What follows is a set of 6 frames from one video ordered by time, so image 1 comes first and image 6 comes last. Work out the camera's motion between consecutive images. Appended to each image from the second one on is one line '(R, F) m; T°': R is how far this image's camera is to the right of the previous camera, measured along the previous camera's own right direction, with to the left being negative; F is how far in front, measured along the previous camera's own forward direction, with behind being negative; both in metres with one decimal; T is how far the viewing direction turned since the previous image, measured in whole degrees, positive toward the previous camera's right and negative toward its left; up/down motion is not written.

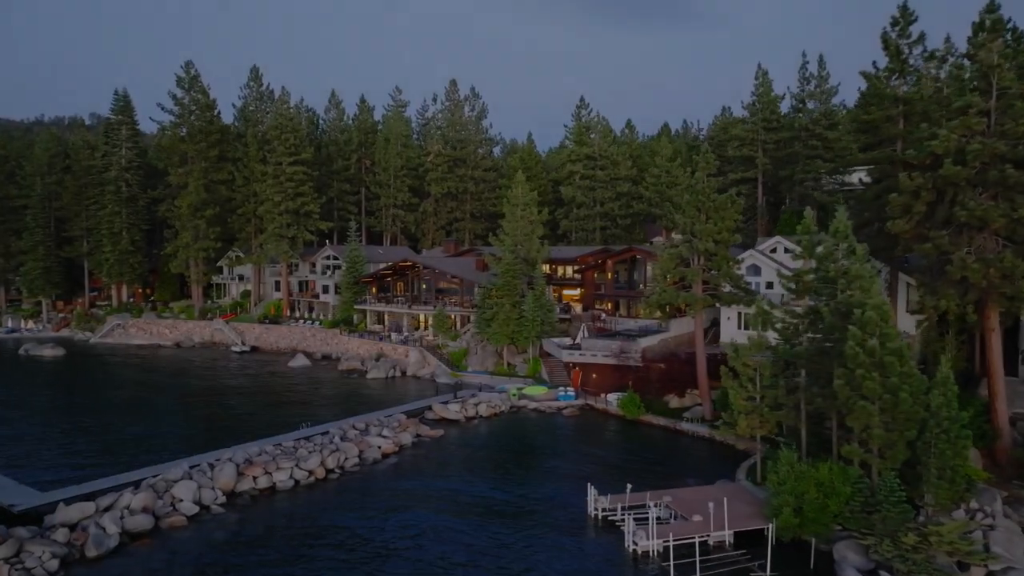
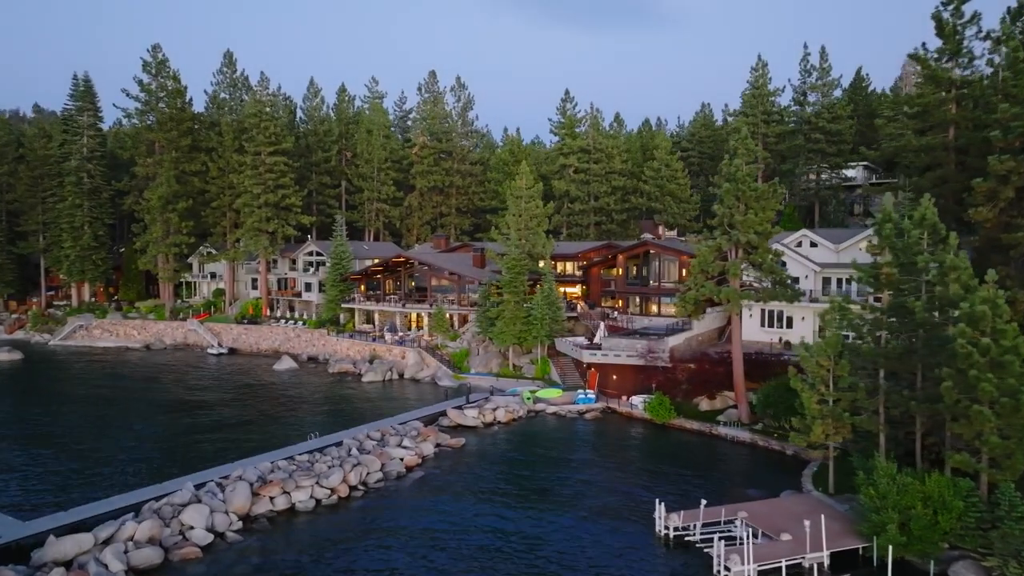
(-3.4, +3.1) m; +3°
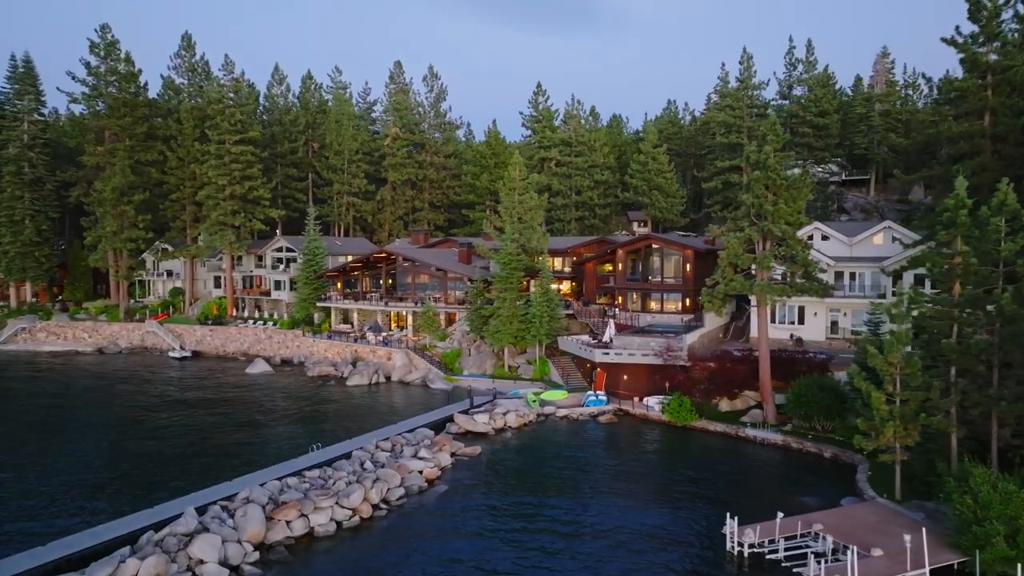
(-3.3, +2.8) m; +4°
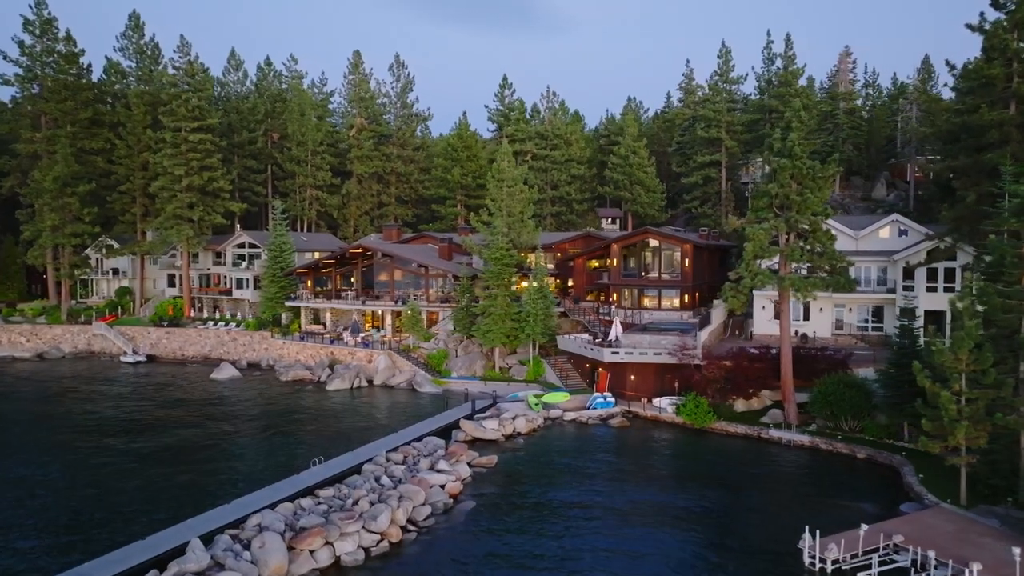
(-3.2, +2.7) m; +5°
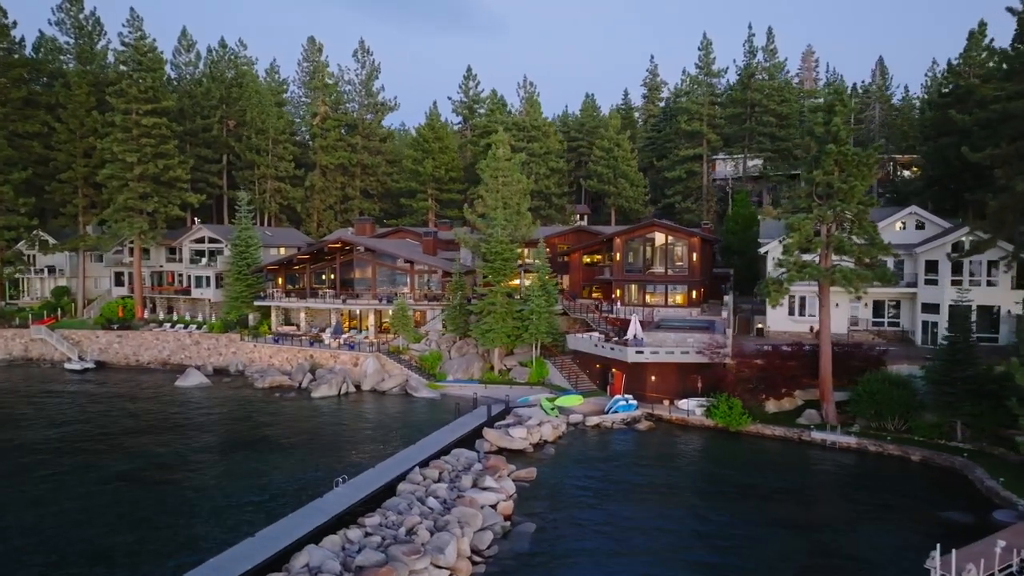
(-4.0, +3.1) m; +5°
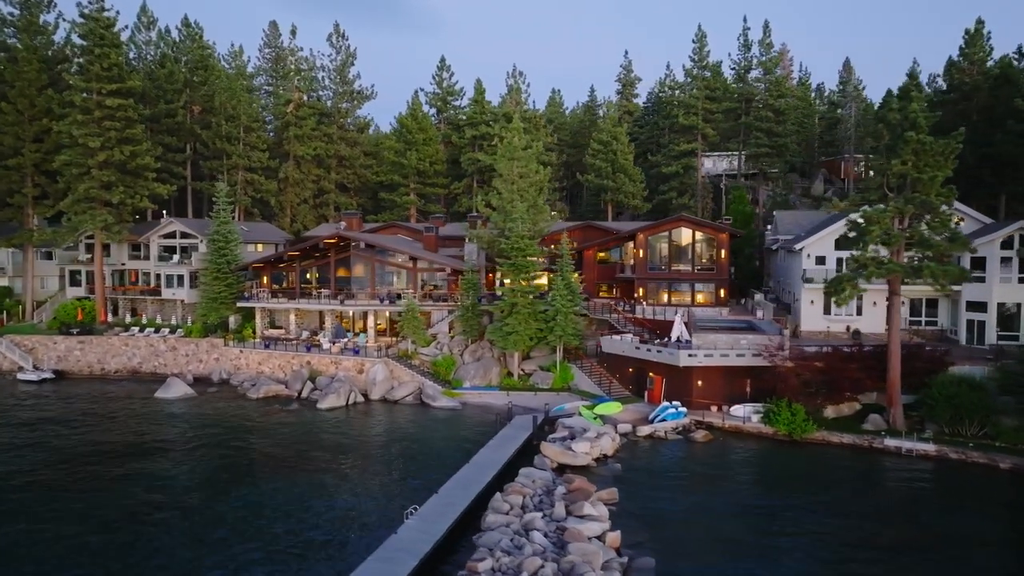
(-4.7, +3.4) m; +5°
